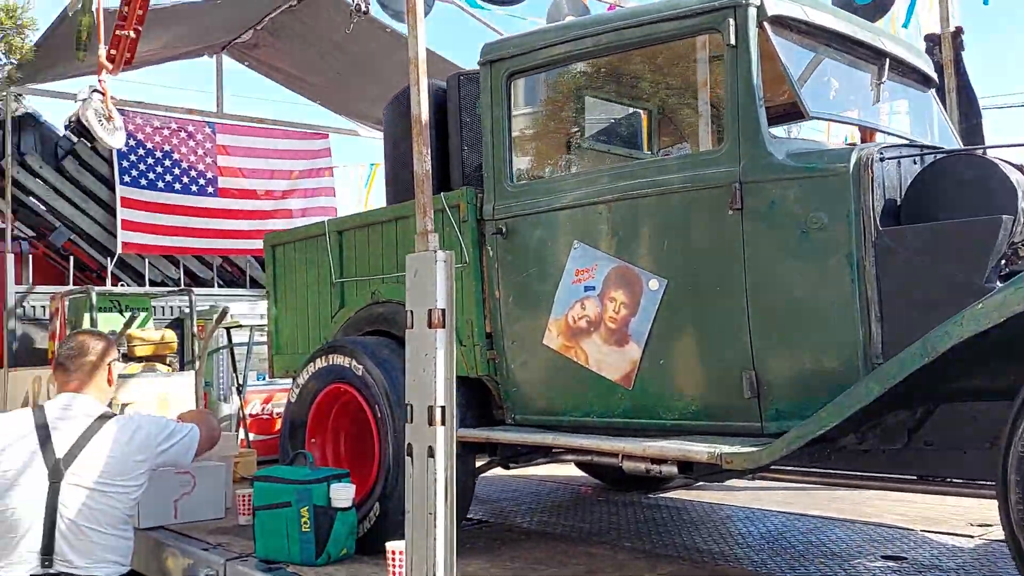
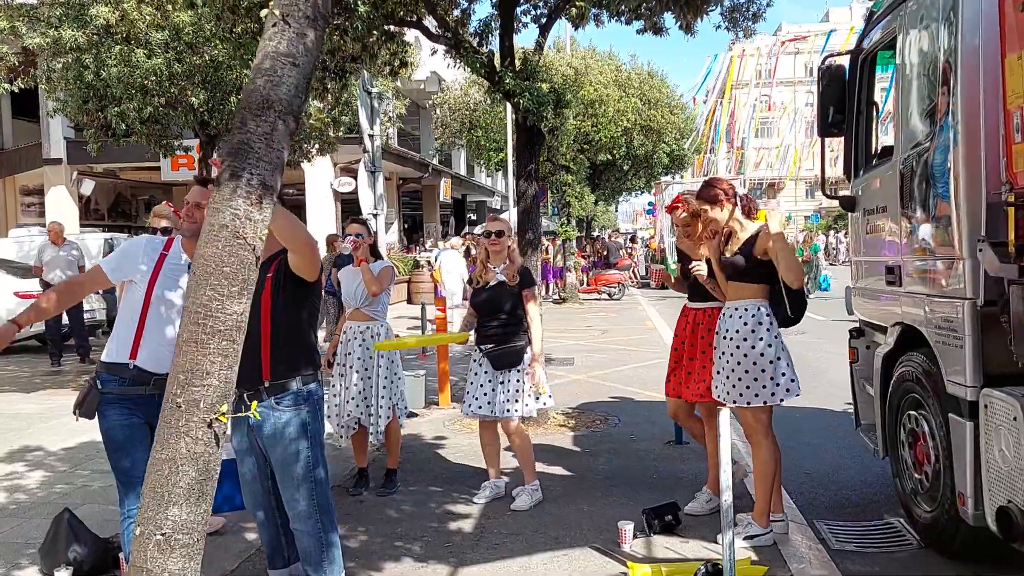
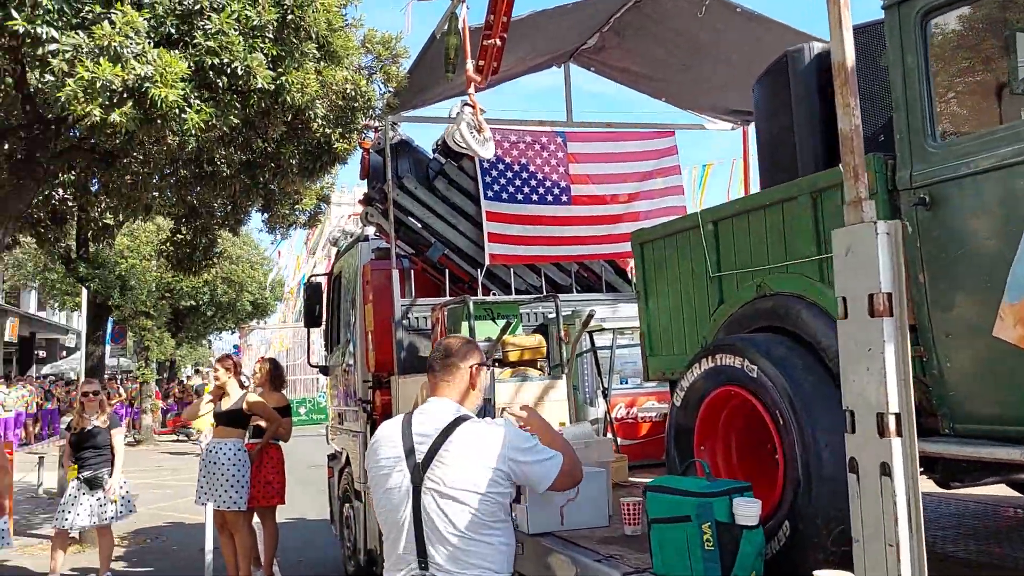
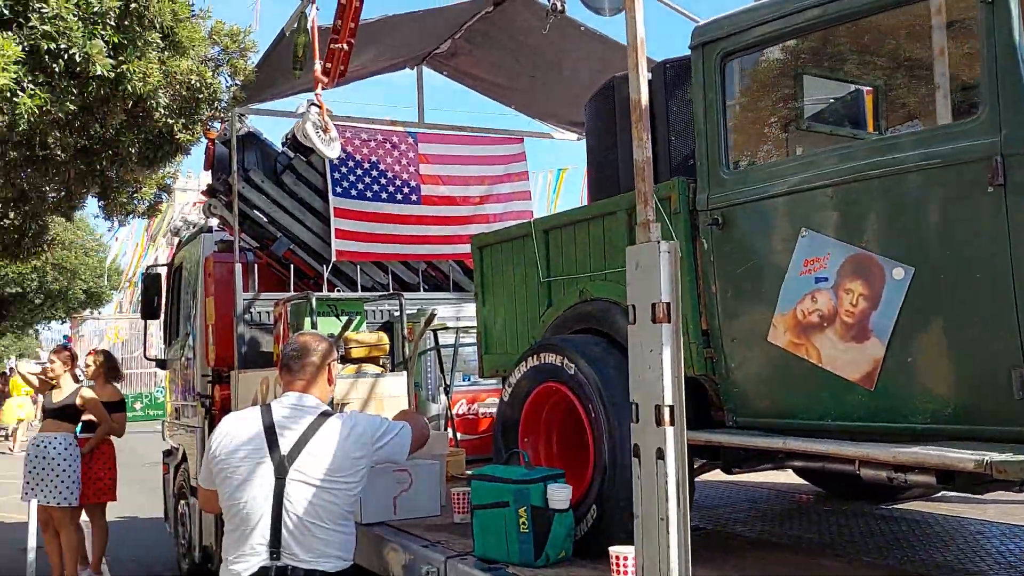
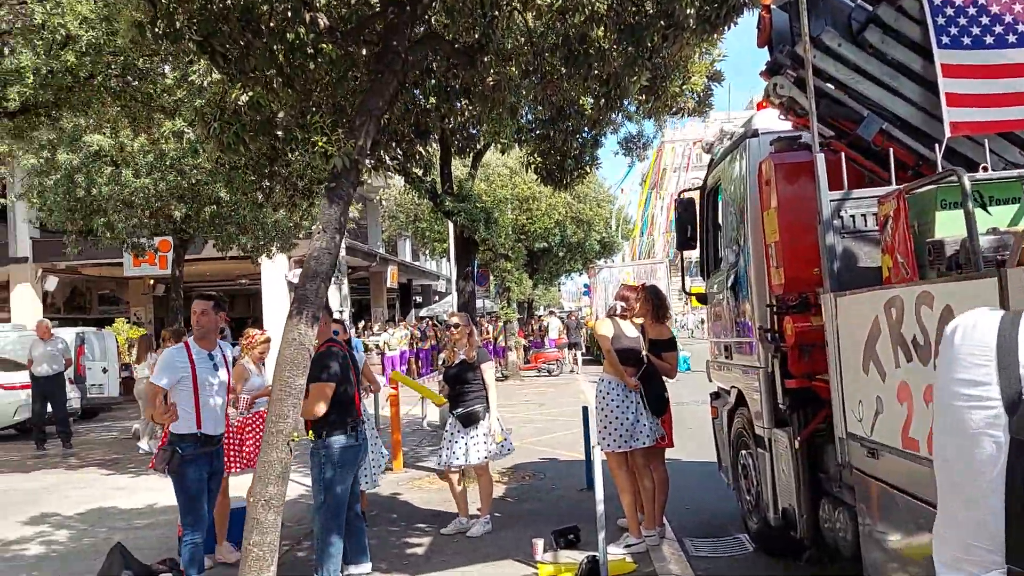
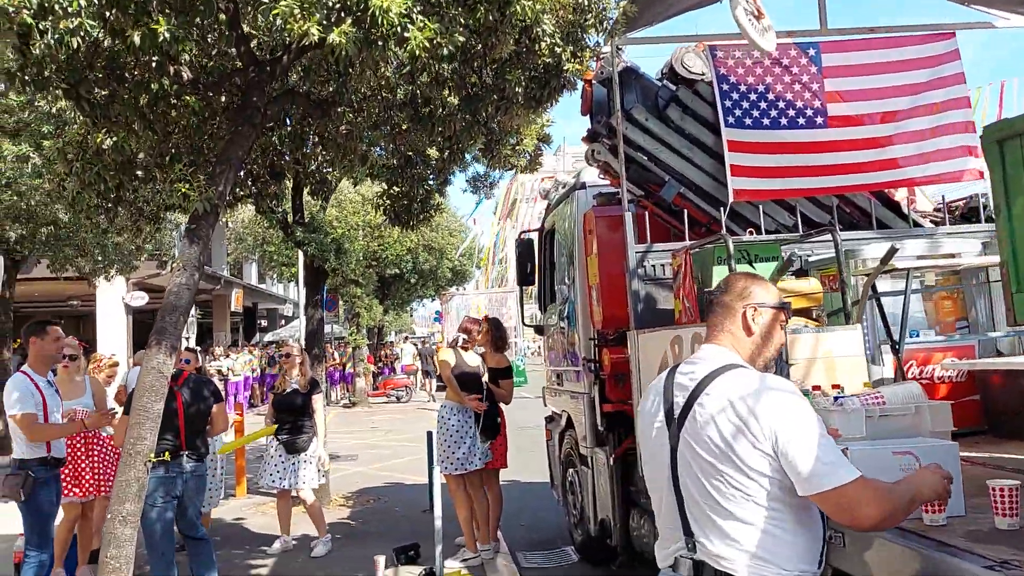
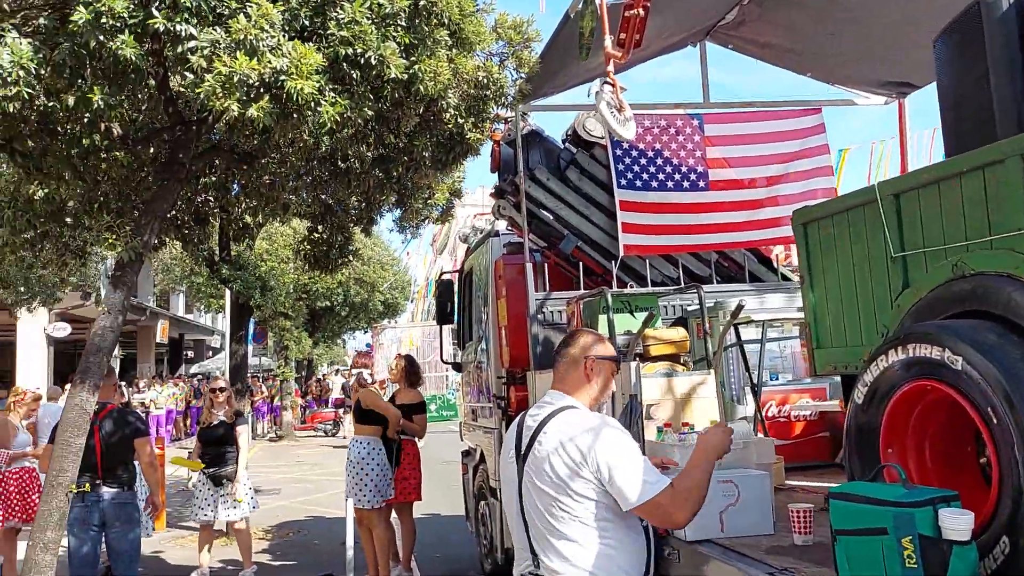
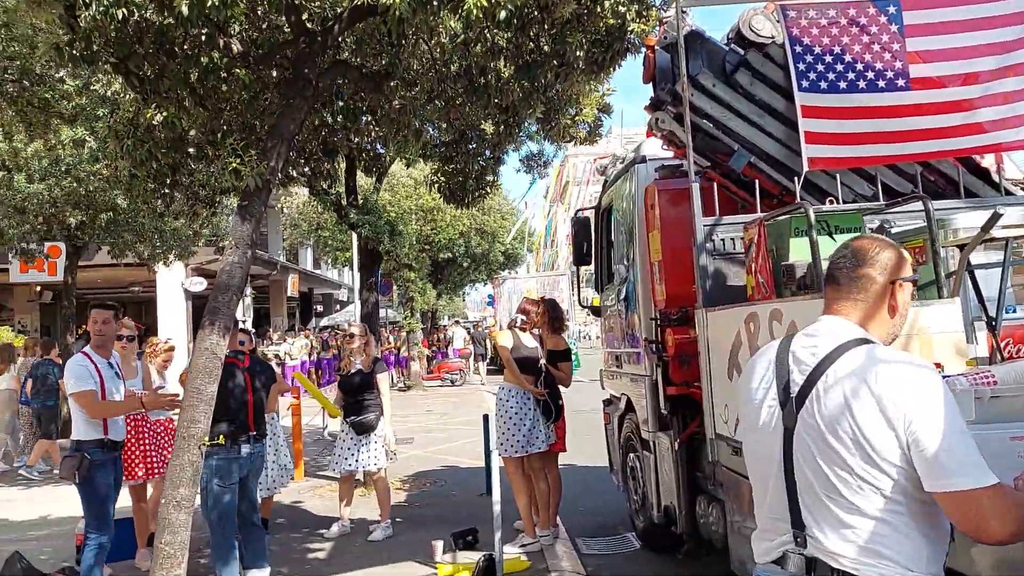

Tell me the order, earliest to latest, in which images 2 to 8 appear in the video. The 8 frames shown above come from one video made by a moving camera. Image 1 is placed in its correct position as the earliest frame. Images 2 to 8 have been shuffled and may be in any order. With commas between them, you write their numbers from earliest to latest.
4, 3, 7, 6, 8, 5, 2
